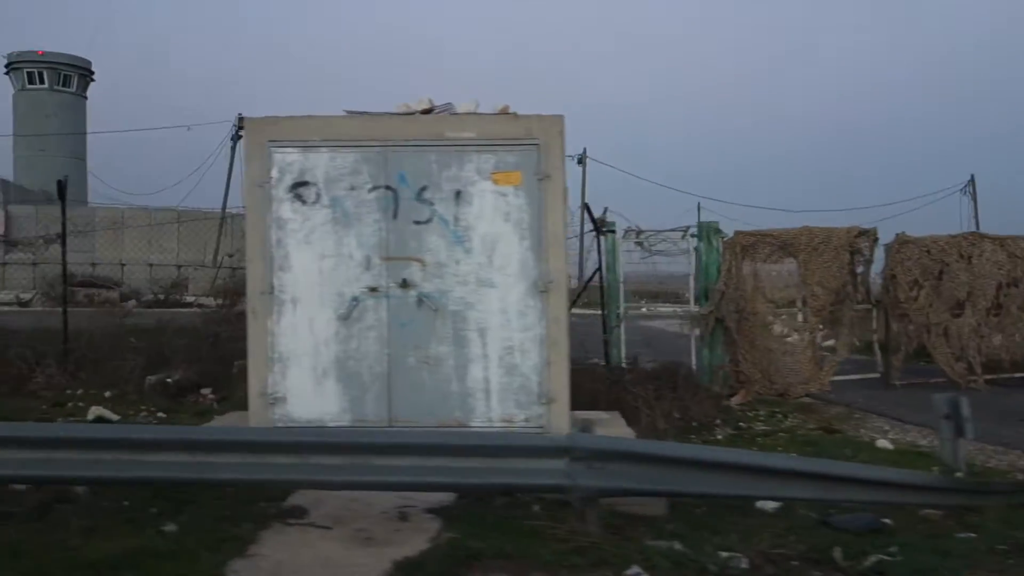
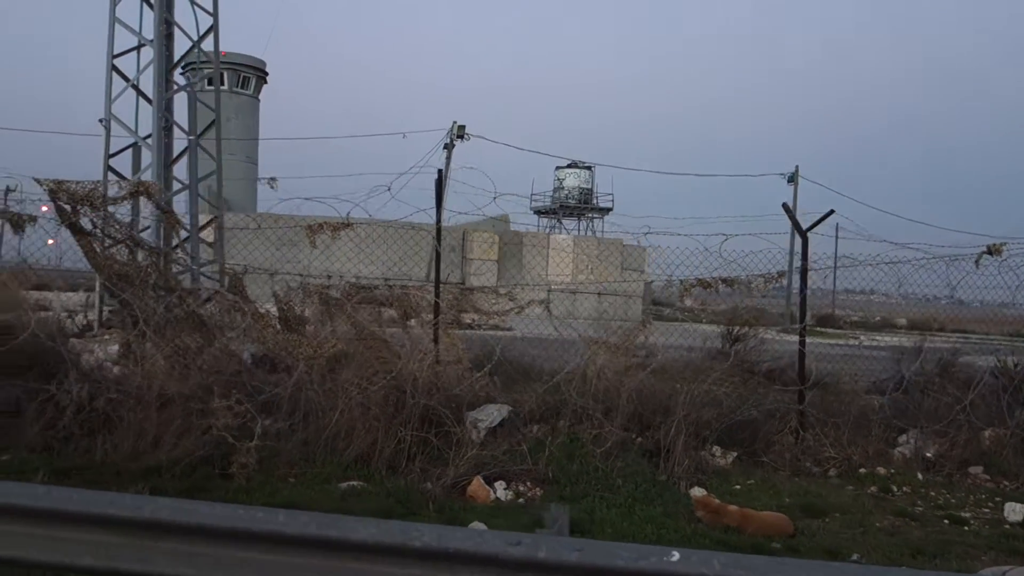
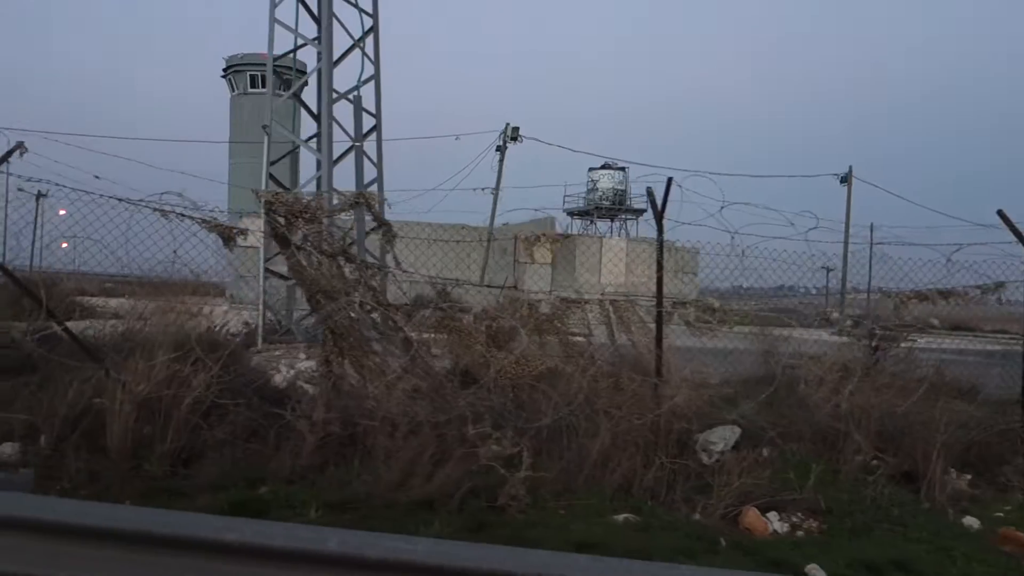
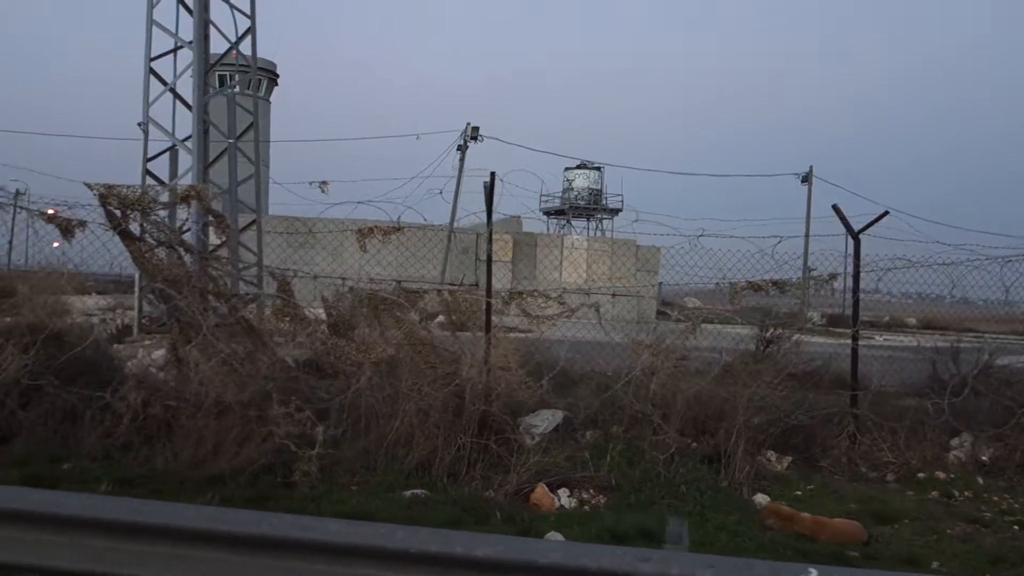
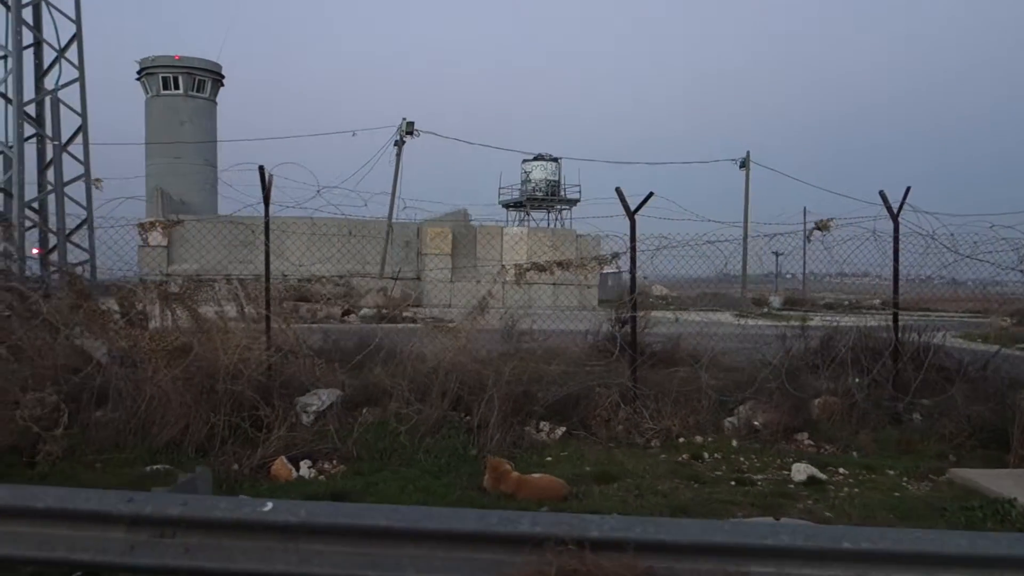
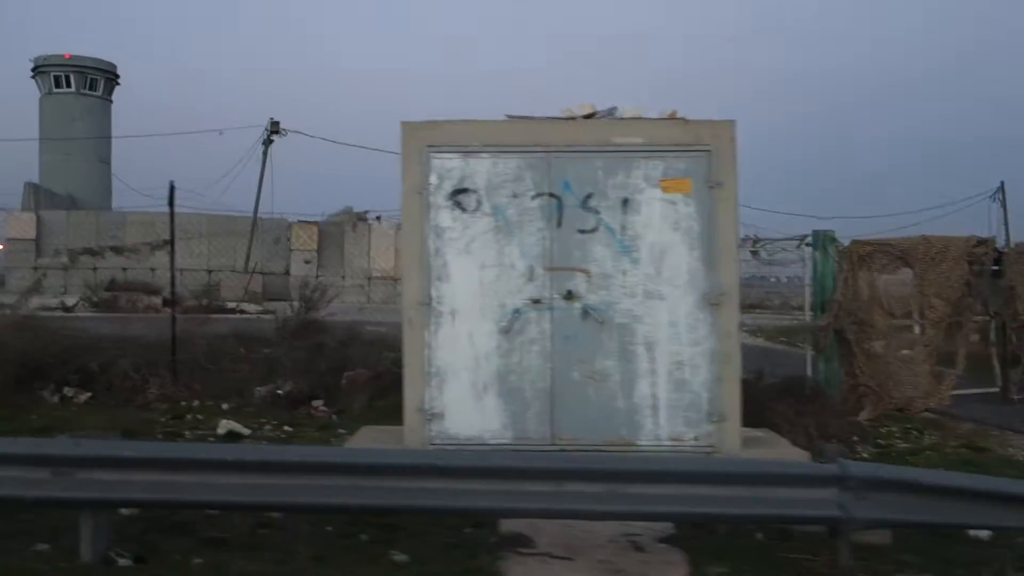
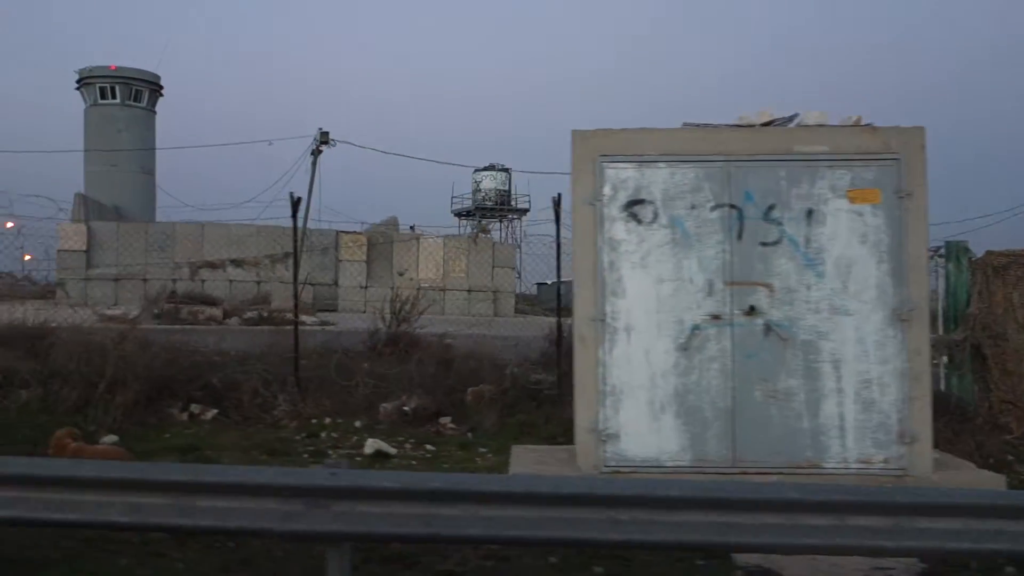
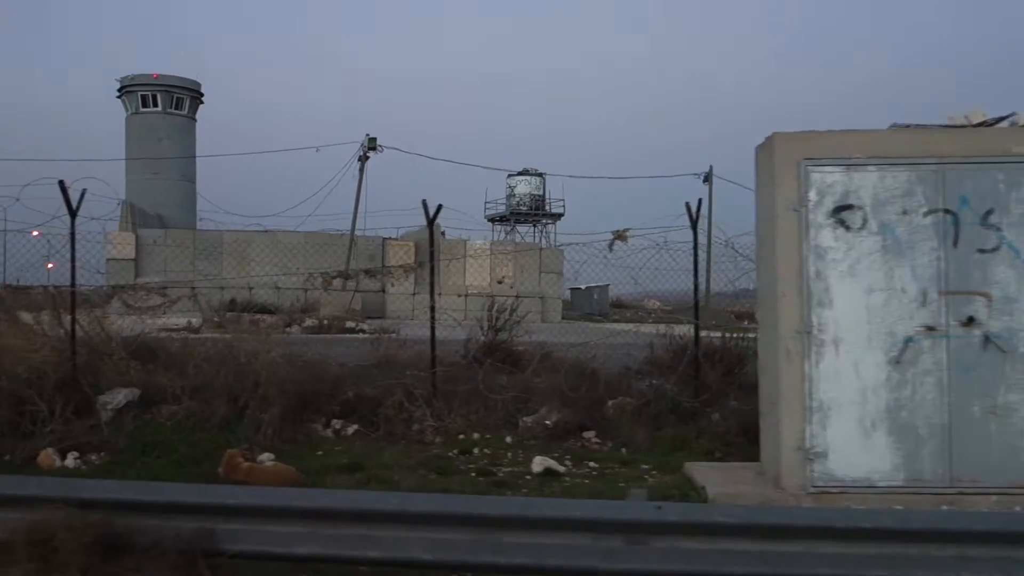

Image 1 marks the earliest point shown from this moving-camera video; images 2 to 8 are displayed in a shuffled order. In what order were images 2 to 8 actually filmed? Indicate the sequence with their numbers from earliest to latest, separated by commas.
6, 7, 8, 5, 2, 4, 3
